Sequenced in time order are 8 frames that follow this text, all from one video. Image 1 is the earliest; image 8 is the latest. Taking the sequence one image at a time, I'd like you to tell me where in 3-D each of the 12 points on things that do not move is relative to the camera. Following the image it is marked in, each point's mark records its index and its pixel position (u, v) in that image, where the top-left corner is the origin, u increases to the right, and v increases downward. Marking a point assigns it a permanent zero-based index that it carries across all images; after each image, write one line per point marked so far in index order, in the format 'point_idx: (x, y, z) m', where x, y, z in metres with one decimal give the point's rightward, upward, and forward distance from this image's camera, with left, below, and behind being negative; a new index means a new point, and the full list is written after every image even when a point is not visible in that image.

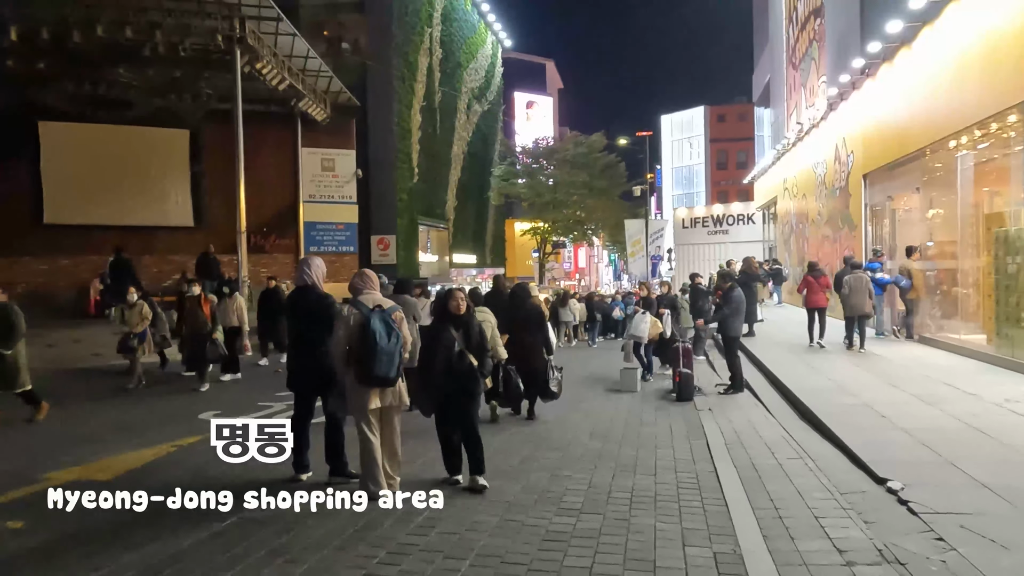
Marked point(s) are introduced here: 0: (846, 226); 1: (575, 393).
0: (+8.5, +1.6, +19.1) m
1: (+1.0, -1.6, +11.6) m
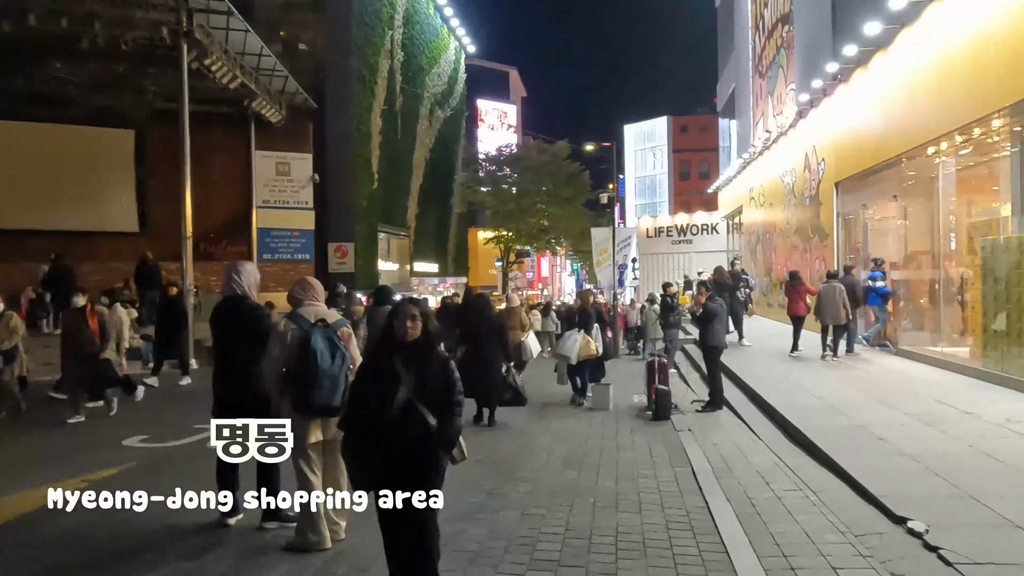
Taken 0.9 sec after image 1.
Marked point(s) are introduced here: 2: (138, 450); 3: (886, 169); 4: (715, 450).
0: (+7.6, +1.3, +18.7) m
1: (+0.5, -1.8, +10.8) m
2: (-3.9, -1.7, +7.8) m
3: (+7.5, +2.4, +15.0) m
4: (+2.1, -1.6, +7.6) m
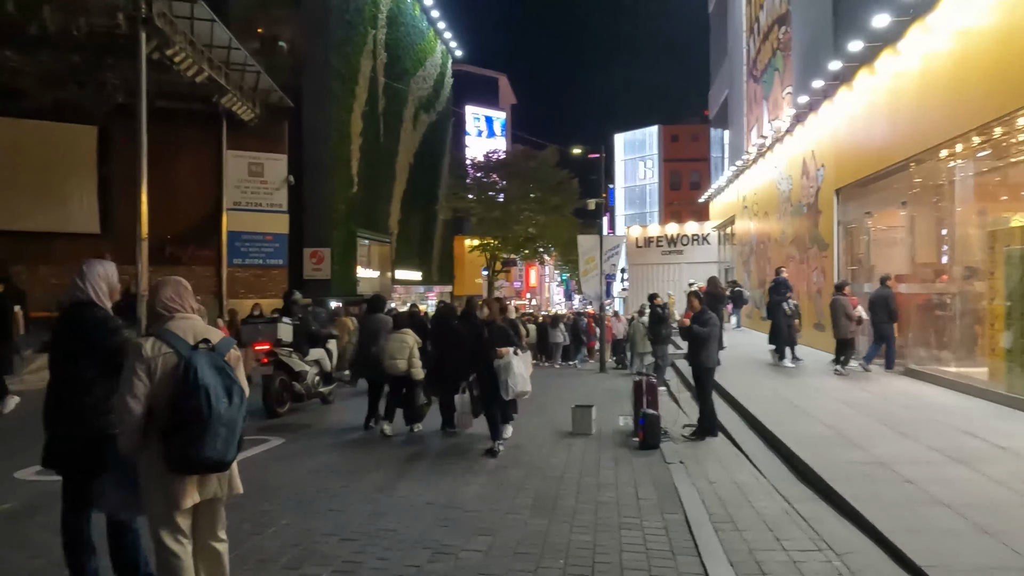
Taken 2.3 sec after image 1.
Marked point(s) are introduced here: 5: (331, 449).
0: (+7.1, +1.0, +17.7) m
1: (+0.1, -1.9, +9.7) m
2: (-4.2, -1.7, +6.6) m
3: (+7.1, +2.1, +14.0) m
4: (+1.7, -1.7, +6.5) m
5: (-2.1, -1.8, +8.6) m
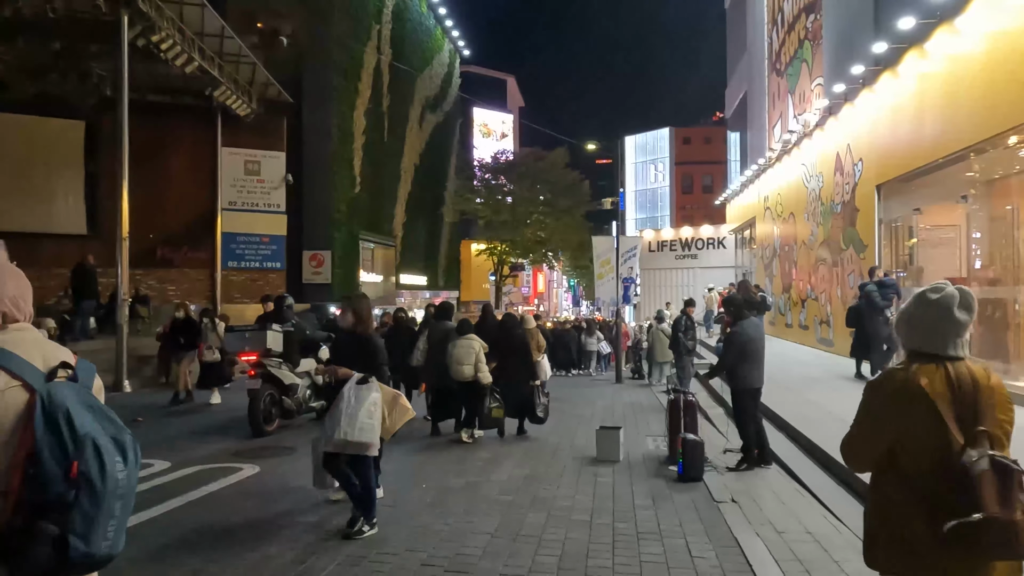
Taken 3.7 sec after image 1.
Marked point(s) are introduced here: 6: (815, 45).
0: (+7.4, +0.9, +16.3) m
1: (+0.3, -1.9, +8.4) m
2: (-4.1, -1.7, +5.3) m
3: (+7.3, +2.1, +12.7) m
4: (+1.9, -1.8, +5.2) m
5: (-1.9, -1.8, +7.3) m
6: (+7.8, +6.3, +19.3) m
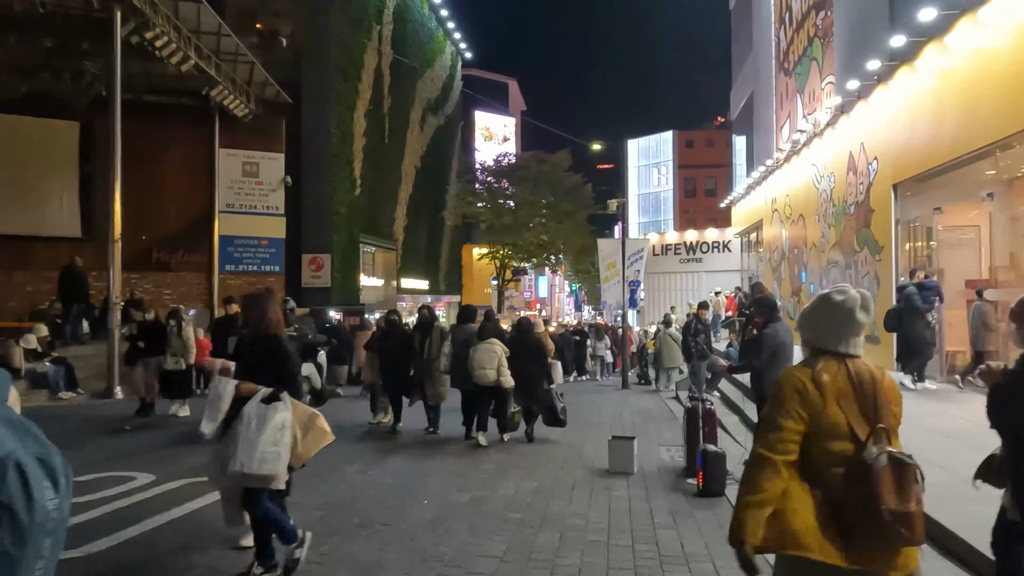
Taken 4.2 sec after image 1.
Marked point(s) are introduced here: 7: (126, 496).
0: (+7.5, +0.8, +15.8) m
1: (+0.3, -1.9, +7.9) m
2: (-4.0, -1.7, +4.9) m
3: (+7.4, +2.0, +12.2) m
4: (+1.9, -1.7, +4.7) m
5: (-1.8, -1.8, +6.8) m
6: (+7.9, +6.2, +18.9) m
7: (-3.5, -1.9, +6.8) m
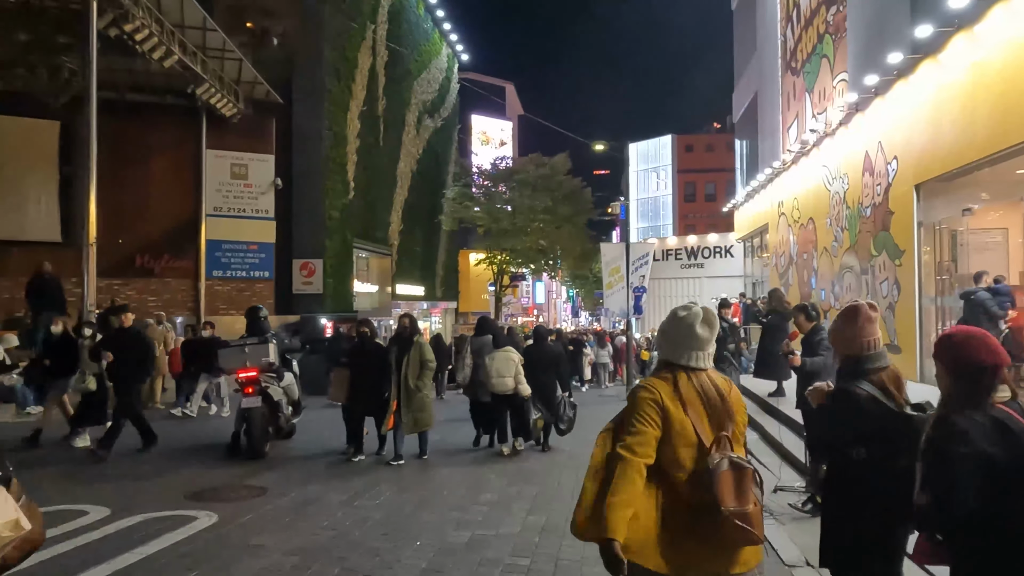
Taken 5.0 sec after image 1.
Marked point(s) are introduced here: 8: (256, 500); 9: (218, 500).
0: (+7.5, +0.7, +15.1) m
1: (+0.4, -2.0, +7.0) m
2: (-4.0, -1.8, +4.0) m
3: (+7.4, +1.9, +11.5) m
4: (+2.0, -1.8, +3.8) m
5: (-1.8, -1.9, +5.9) m
6: (+7.9, +6.1, +18.2) m
7: (-3.4, -1.9, +5.9) m
8: (-2.3, -1.9, +6.7) m
9: (-2.6, -1.9, +6.7) m
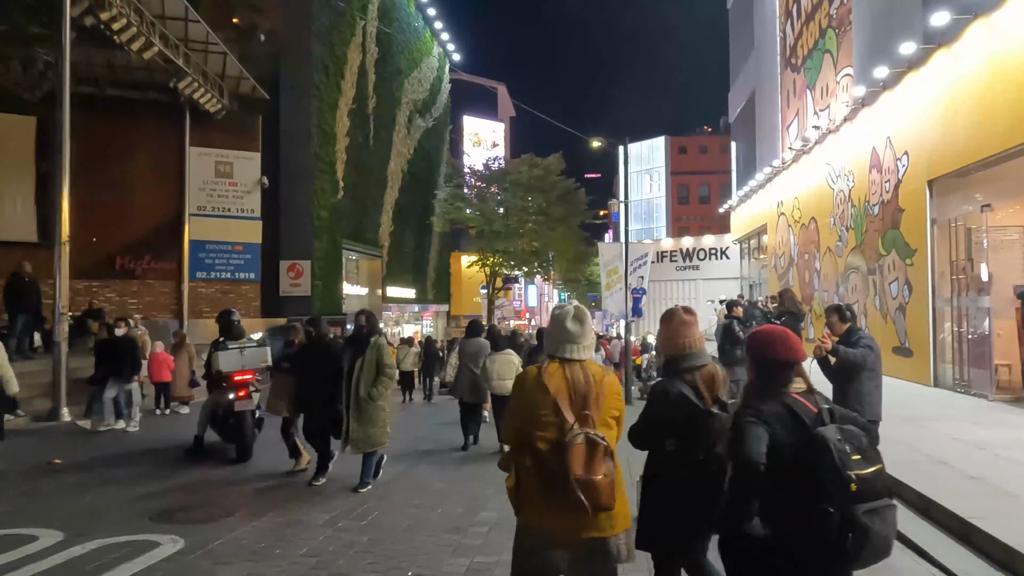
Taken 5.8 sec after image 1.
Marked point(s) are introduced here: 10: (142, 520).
0: (+7.4, +0.7, +14.5) m
1: (+0.4, -2.0, +6.4) m
2: (-3.9, -1.7, +3.3) m
3: (+7.4, +1.9, +10.9) m
4: (+2.0, -1.7, +3.2) m
5: (-1.8, -1.9, +5.3) m
6: (+7.7, +6.0, +17.6) m
7: (-3.4, -1.9, +5.3) m
8: (-2.3, -1.9, +6.0) m
9: (-2.6, -1.9, +6.1) m
10: (-3.0, -1.9, +6.1) m
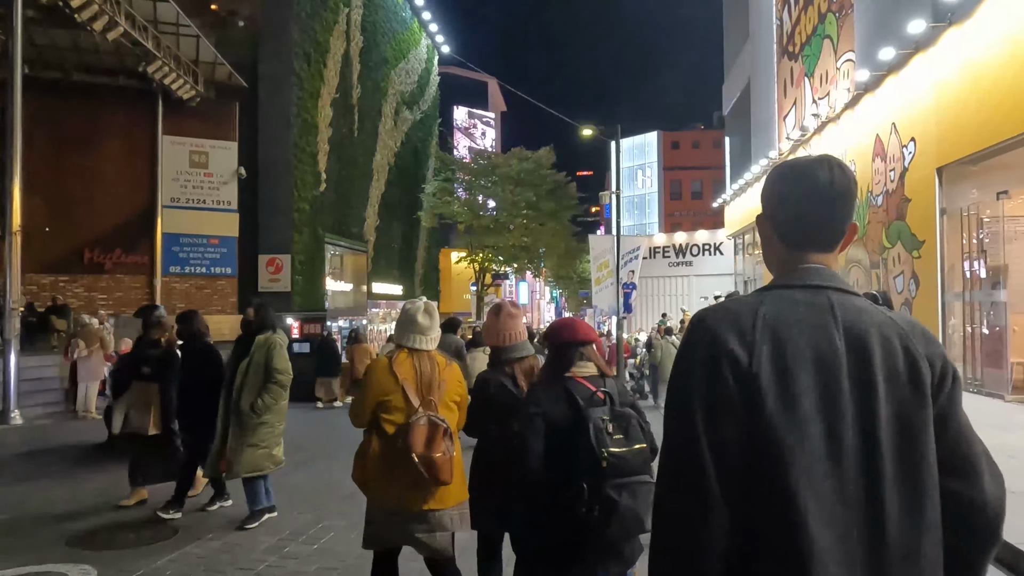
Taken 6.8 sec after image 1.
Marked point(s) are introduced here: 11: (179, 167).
0: (+7.1, +0.8, +13.8) m
1: (+0.2, -1.9, +5.6) m
2: (-4.1, -1.7, +2.5) m
3: (+7.1, +2.0, +10.2) m
4: (+1.9, -1.7, +2.5) m
5: (-1.9, -1.8, +4.5) m
6: (+7.4, +6.1, +16.9) m
7: (-3.6, -1.8, +4.4) m
8: (-2.5, -1.8, +5.2) m
9: (-2.8, -1.8, +5.3) m
10: (-3.2, -1.8, +5.3) m
11: (-8.7, +3.1, +19.5) m
